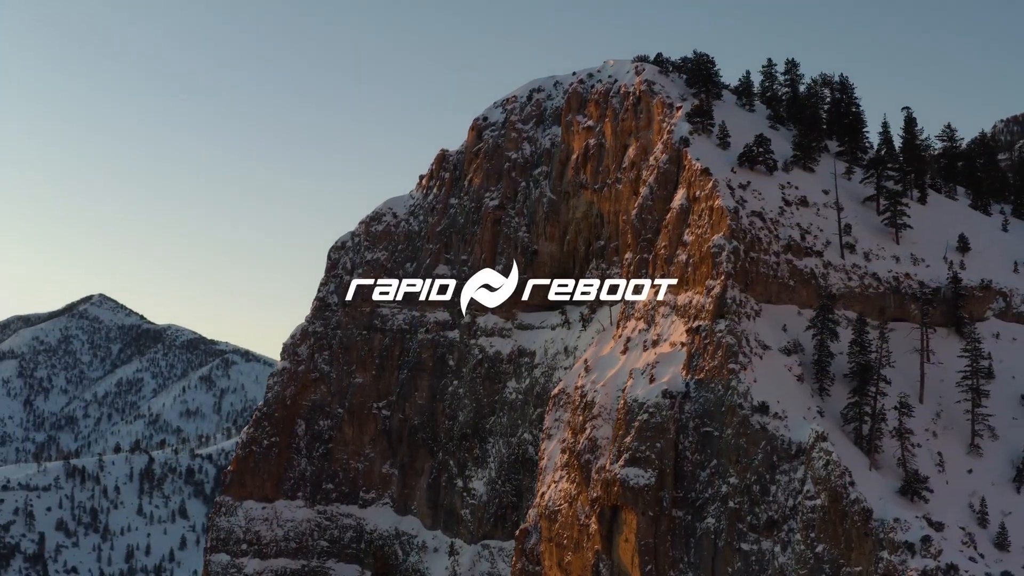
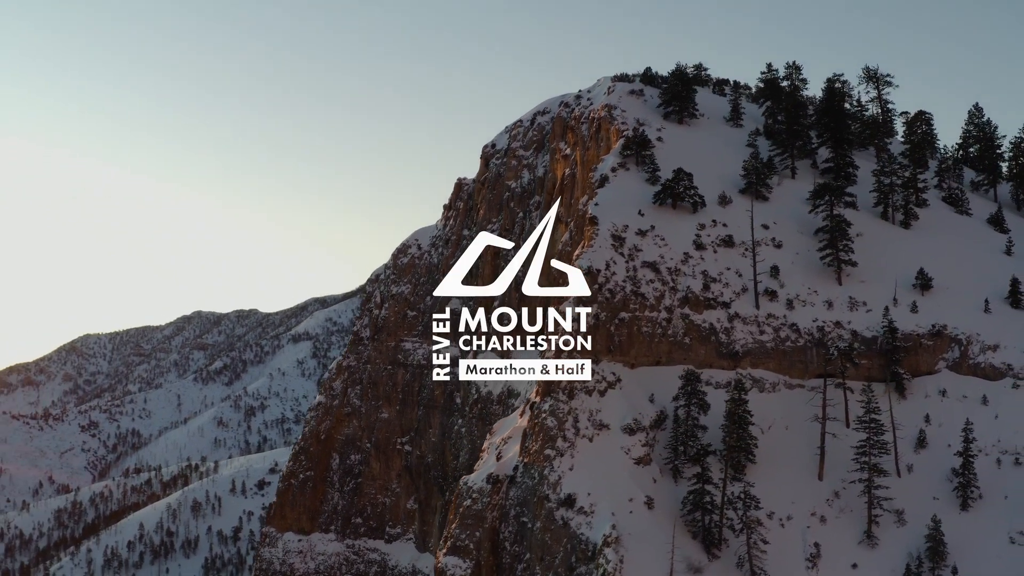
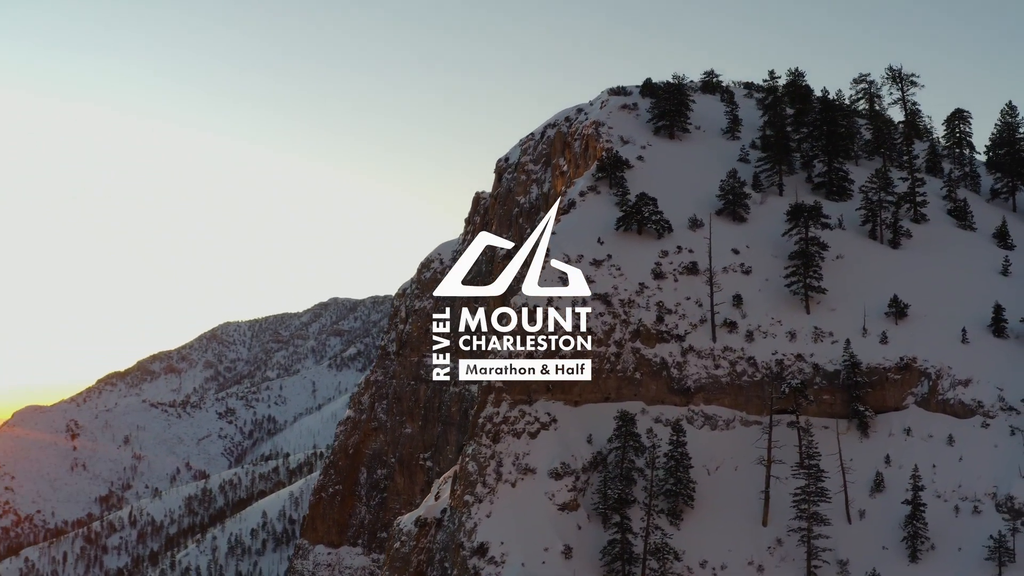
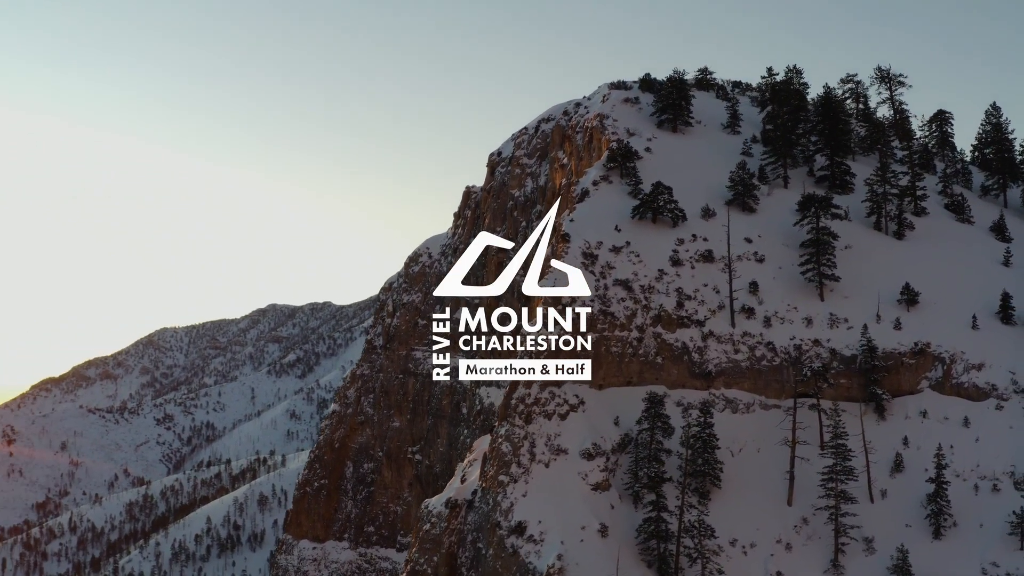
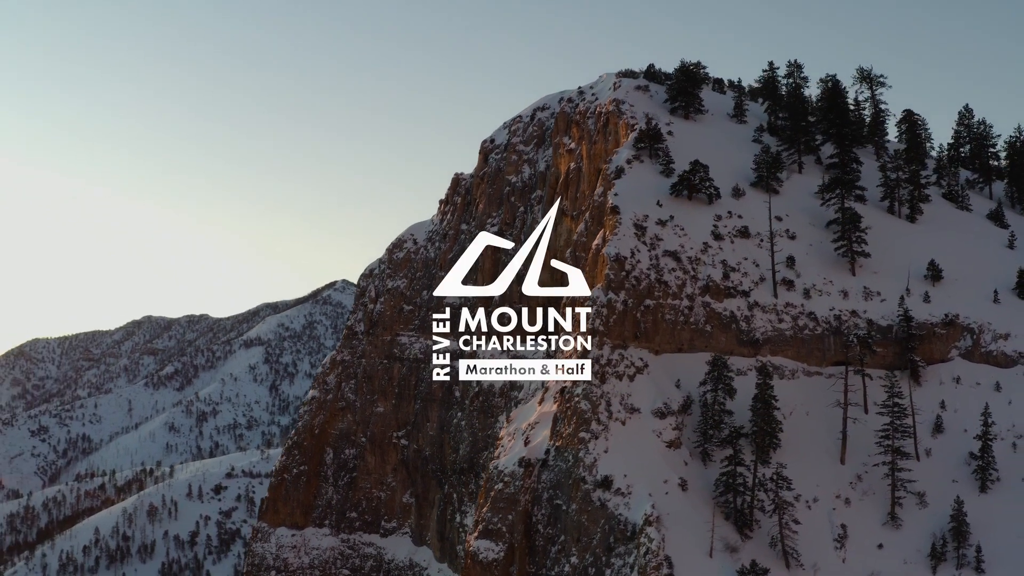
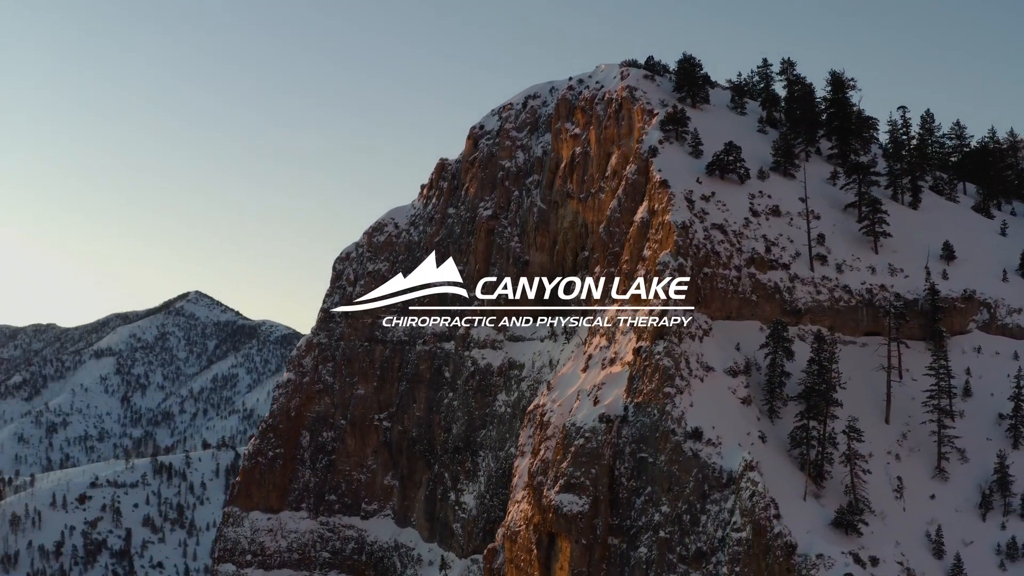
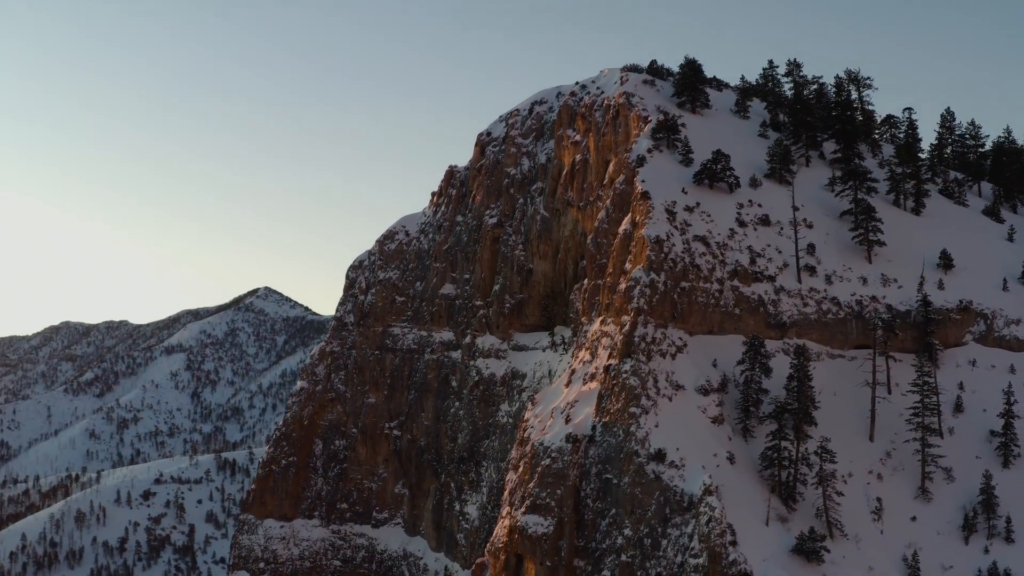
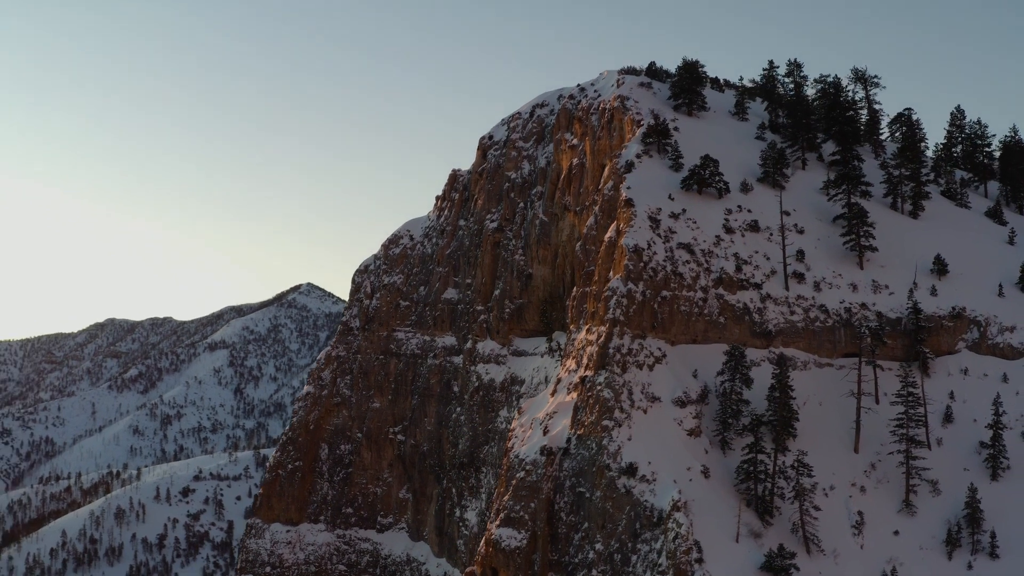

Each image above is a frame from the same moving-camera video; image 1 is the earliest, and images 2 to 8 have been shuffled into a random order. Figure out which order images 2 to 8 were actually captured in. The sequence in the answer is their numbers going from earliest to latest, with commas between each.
6, 7, 8, 5, 2, 4, 3
